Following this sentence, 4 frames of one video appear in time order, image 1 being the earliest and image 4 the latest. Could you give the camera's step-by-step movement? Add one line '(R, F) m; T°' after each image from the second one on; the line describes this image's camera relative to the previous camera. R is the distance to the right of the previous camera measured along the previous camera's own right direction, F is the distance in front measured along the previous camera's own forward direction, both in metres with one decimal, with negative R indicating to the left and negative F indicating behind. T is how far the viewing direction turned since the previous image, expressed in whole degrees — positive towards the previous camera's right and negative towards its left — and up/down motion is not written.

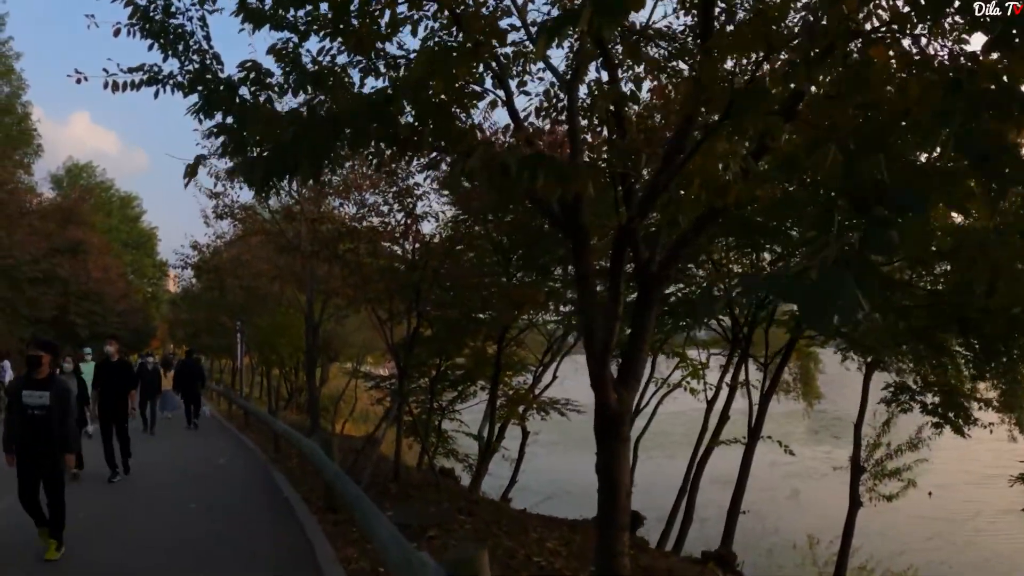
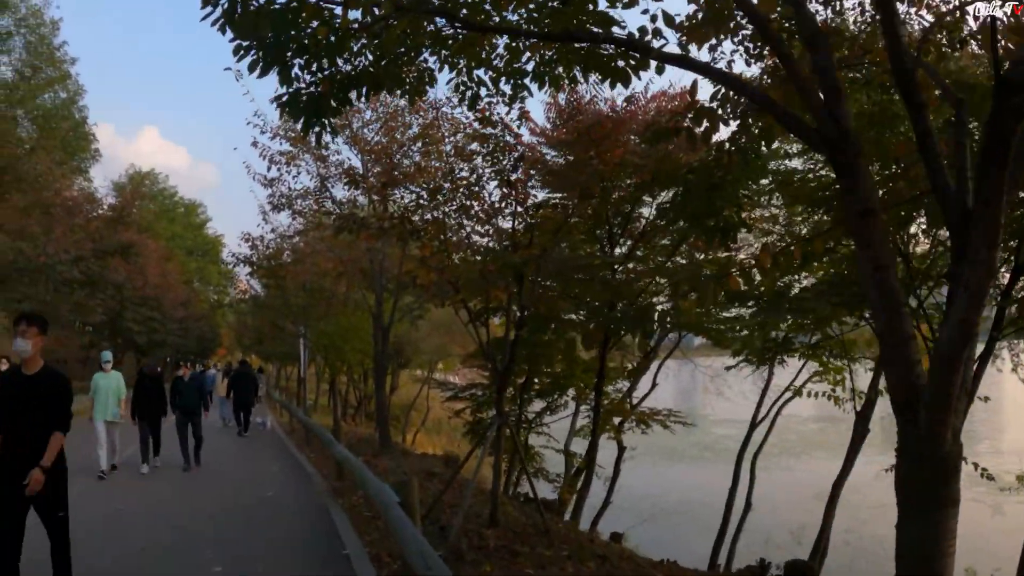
(-0.3, +2.7) m; -2°
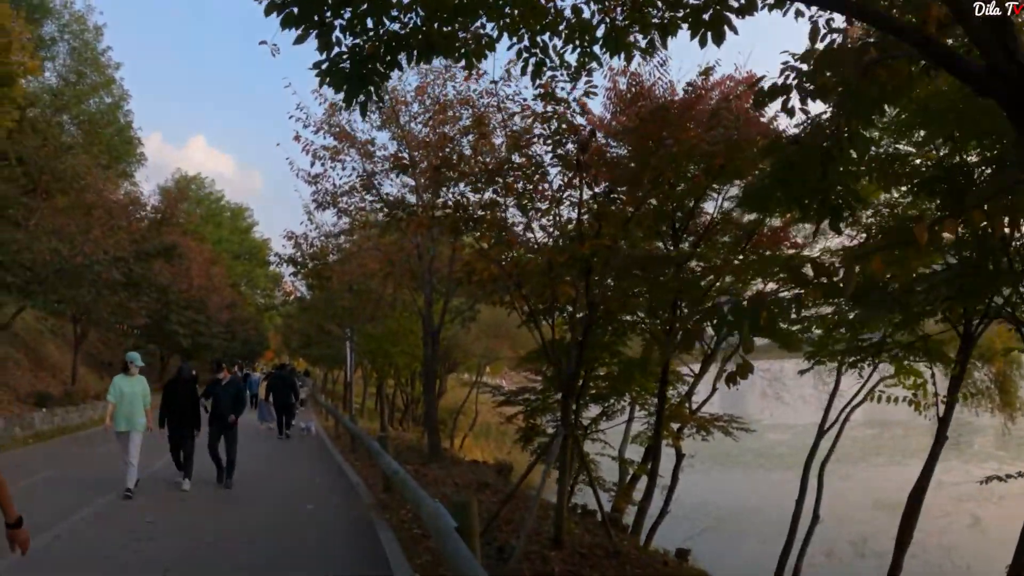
(-0.1, +0.8) m; -2°
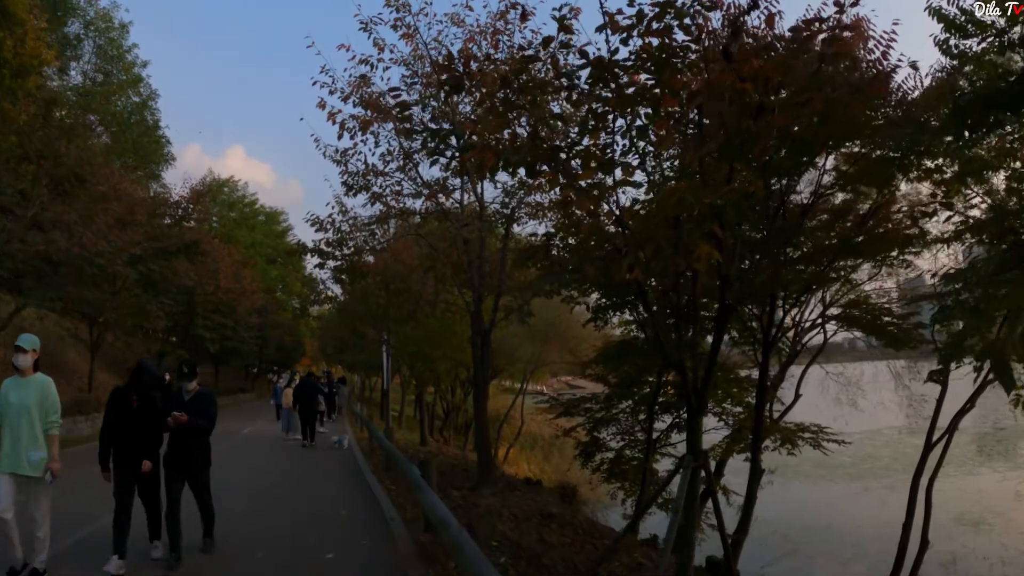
(-0.2, +2.3) m; -1°
